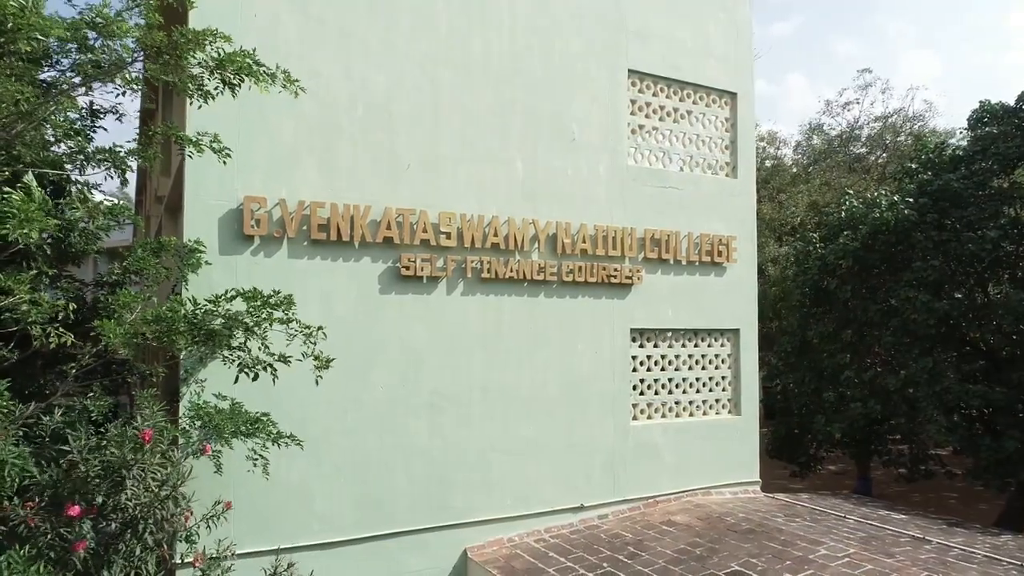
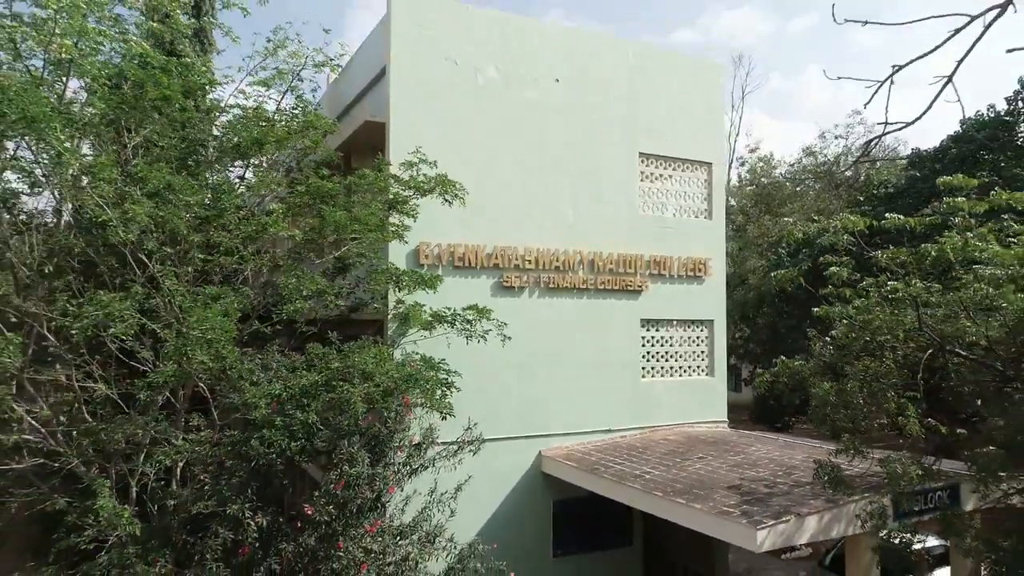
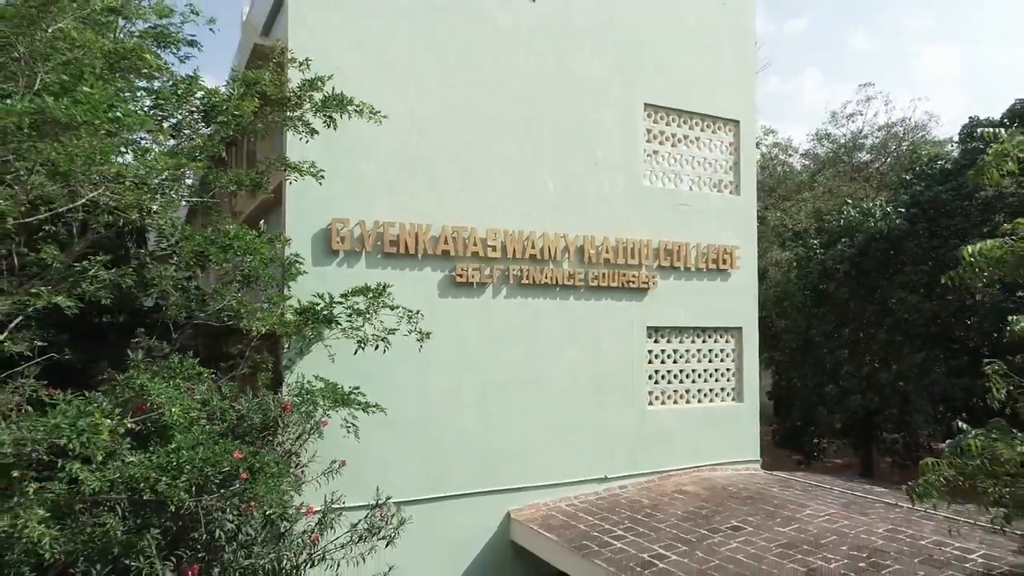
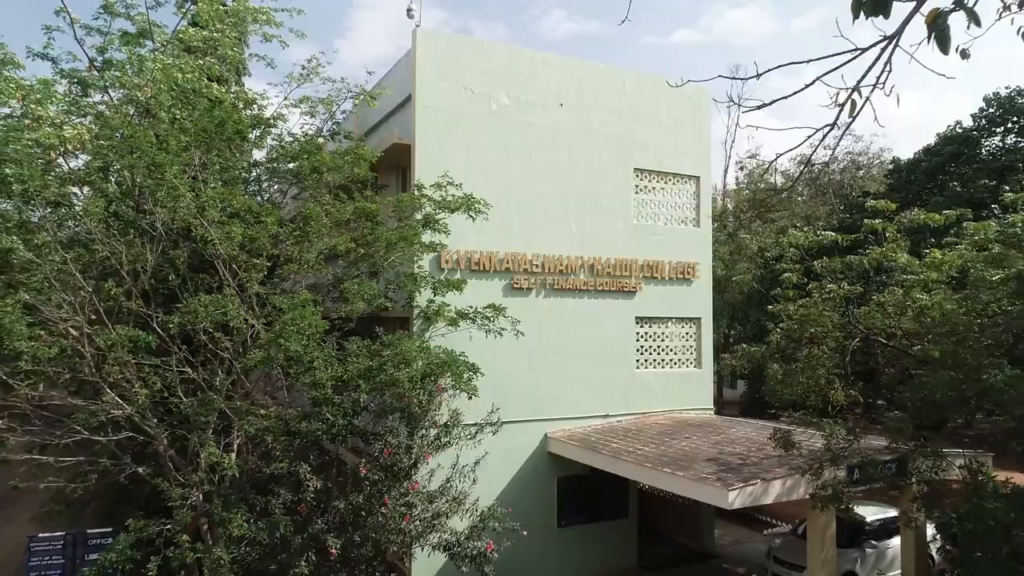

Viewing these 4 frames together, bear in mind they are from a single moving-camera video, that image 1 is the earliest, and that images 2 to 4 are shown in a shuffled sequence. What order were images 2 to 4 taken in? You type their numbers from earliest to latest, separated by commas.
3, 2, 4
